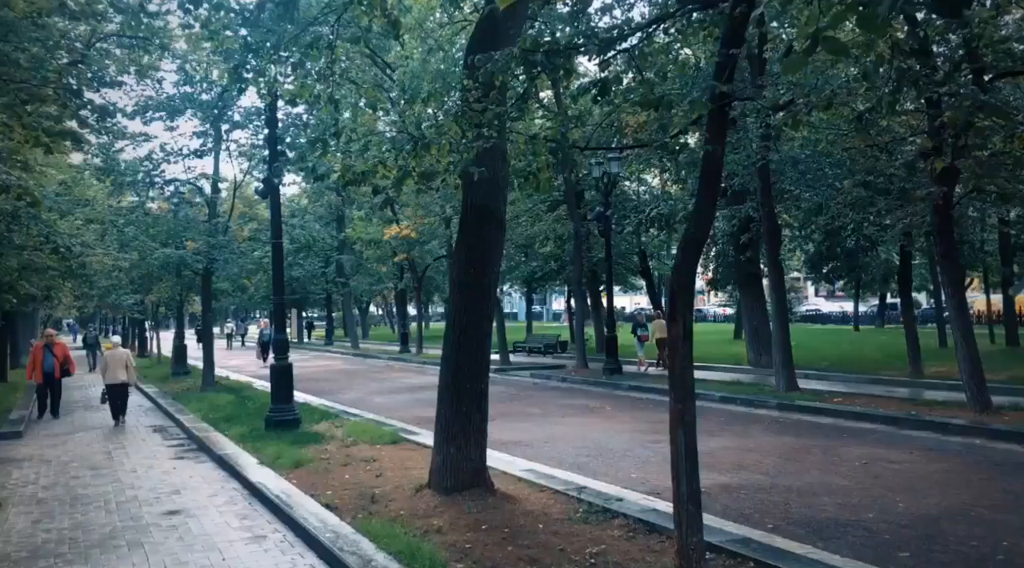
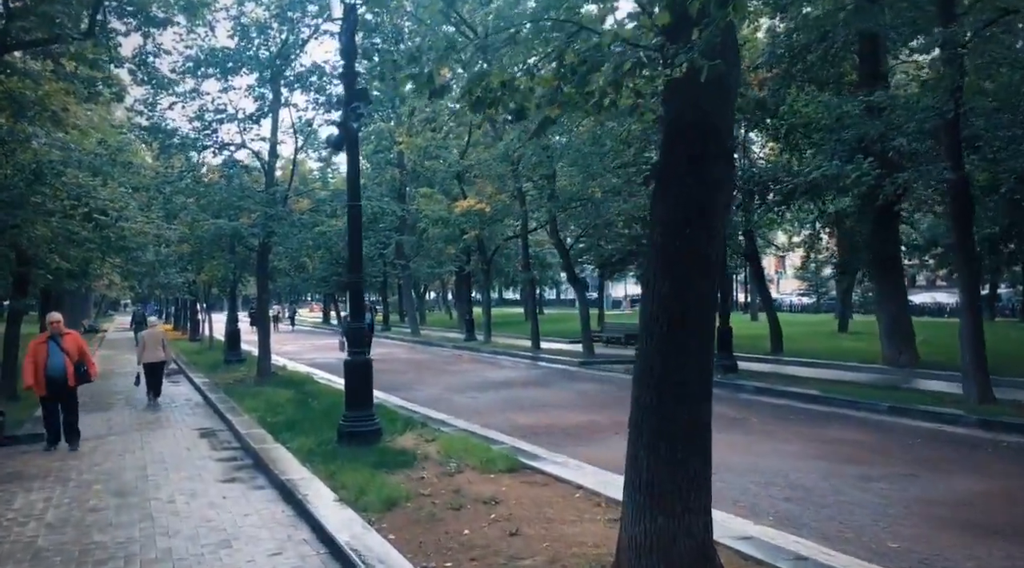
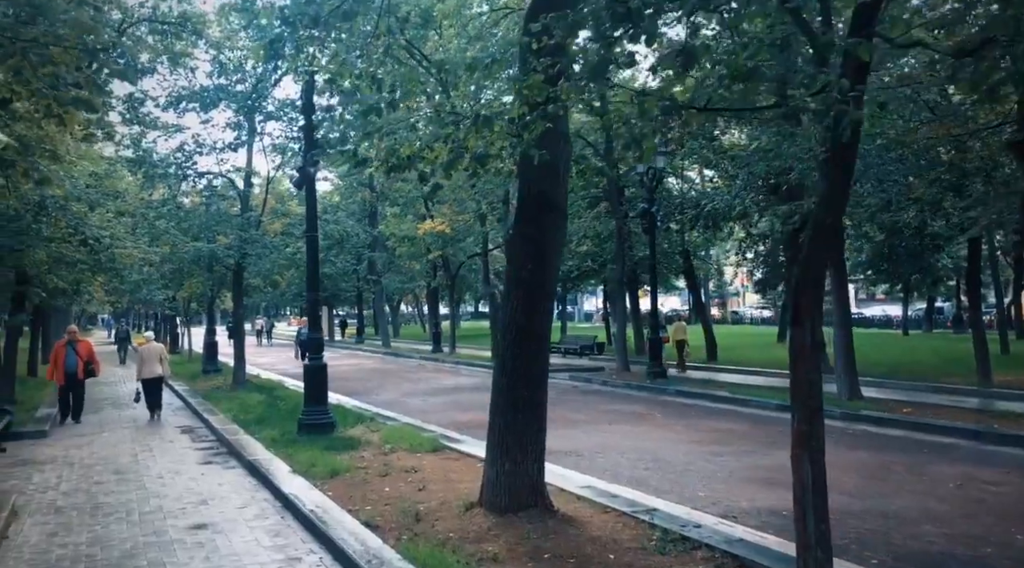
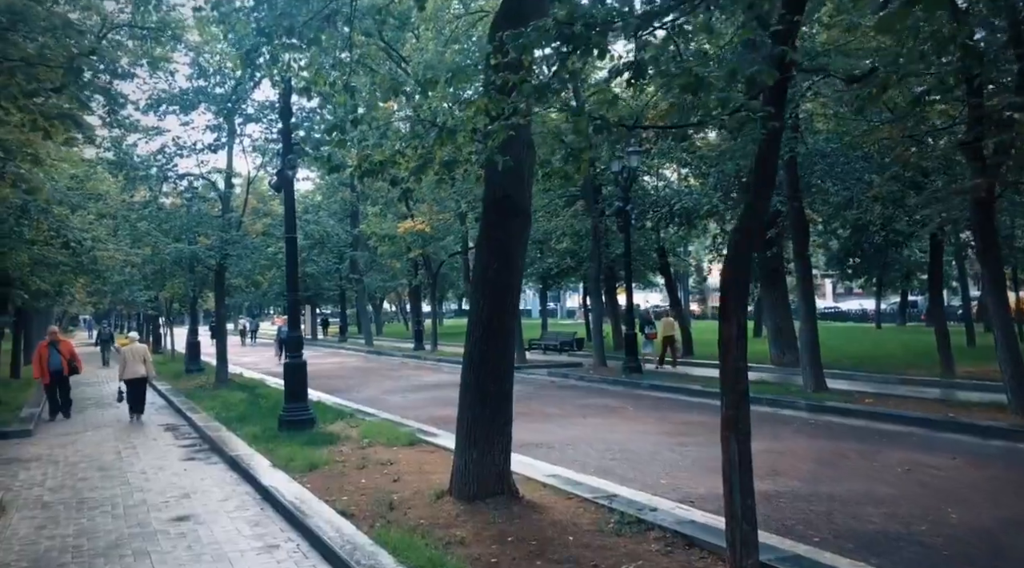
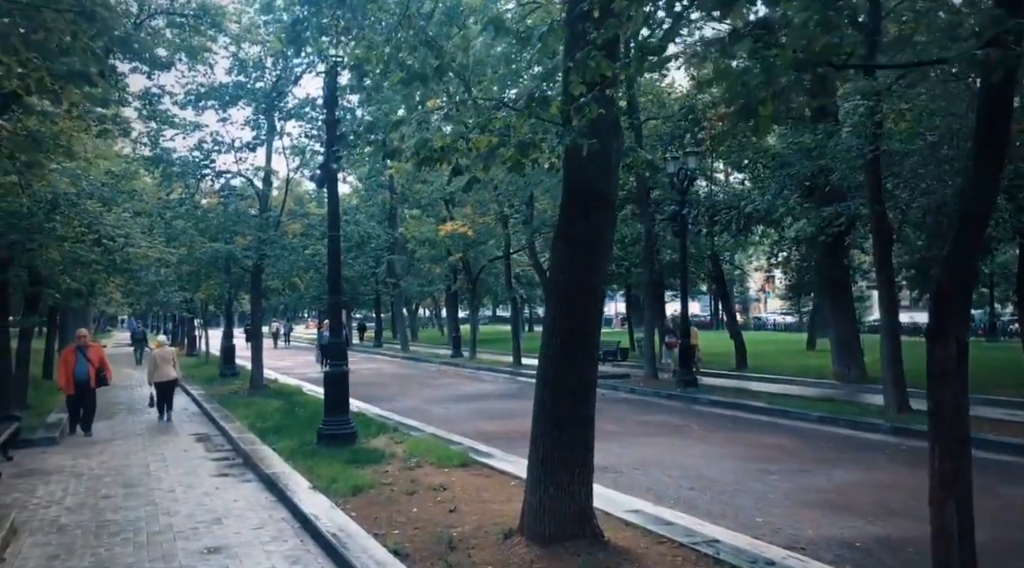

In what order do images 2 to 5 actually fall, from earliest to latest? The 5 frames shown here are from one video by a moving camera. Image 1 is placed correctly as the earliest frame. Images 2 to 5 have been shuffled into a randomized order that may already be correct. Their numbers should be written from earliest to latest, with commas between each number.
4, 3, 5, 2
